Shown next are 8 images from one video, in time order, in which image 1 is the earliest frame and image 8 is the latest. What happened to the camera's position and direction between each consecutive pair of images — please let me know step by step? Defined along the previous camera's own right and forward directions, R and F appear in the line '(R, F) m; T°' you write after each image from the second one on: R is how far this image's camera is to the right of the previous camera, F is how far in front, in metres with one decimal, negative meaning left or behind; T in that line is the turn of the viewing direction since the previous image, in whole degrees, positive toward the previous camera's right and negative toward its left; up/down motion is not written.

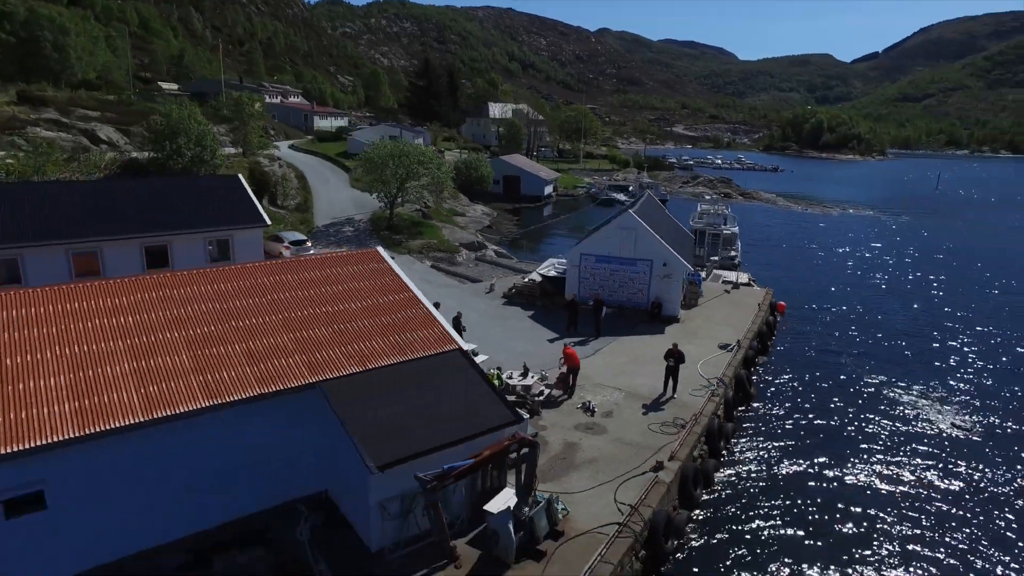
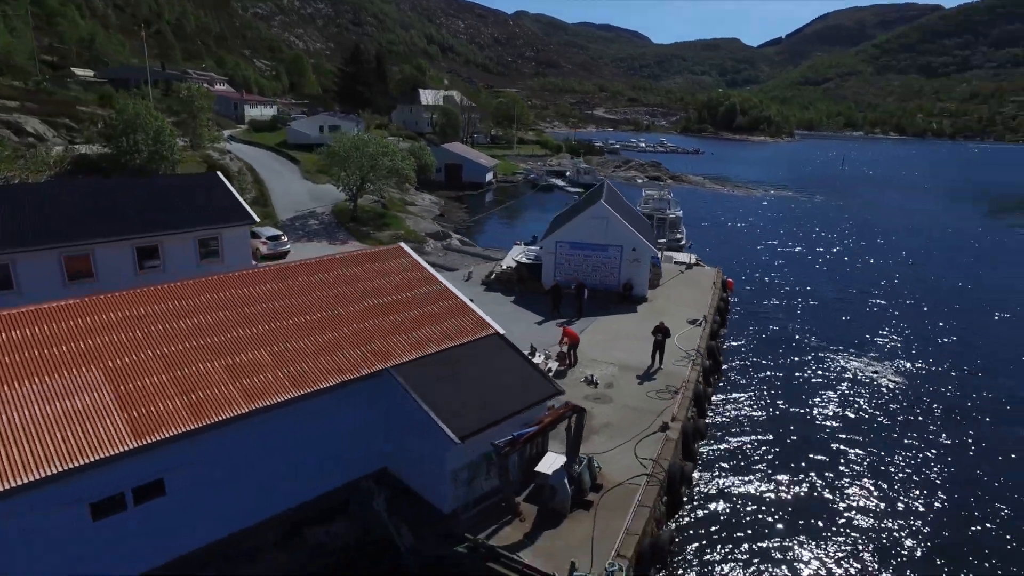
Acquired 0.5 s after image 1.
(-2.4, -1.5) m; +7°
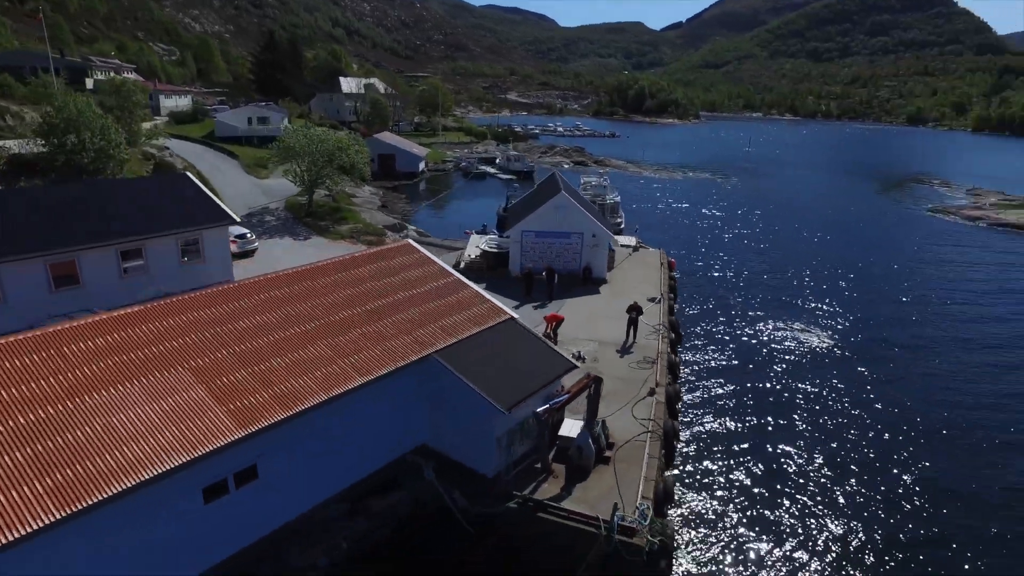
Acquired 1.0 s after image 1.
(-2.4, -1.7) m; +7°
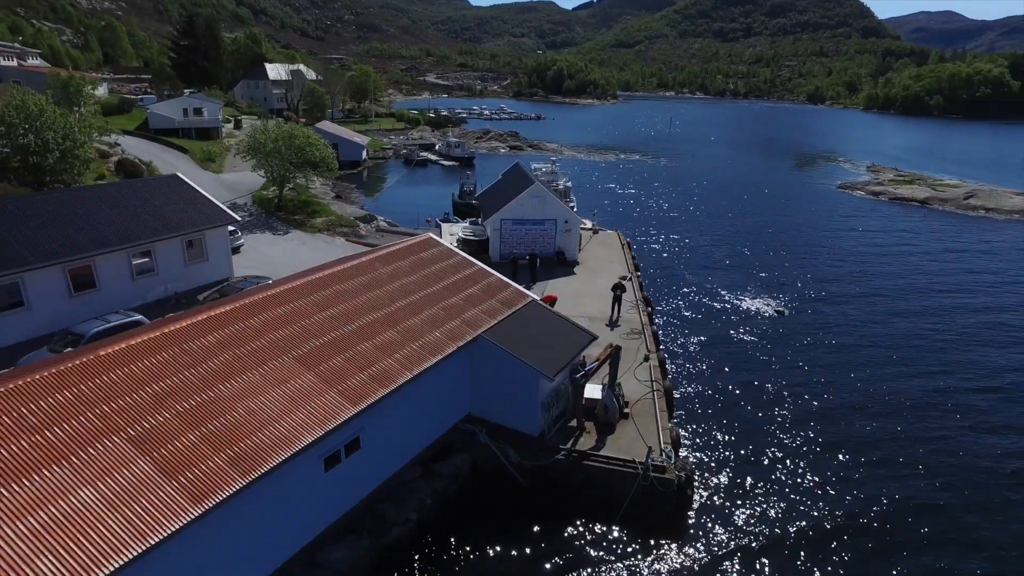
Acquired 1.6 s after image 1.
(-2.9, -2.1) m; +7°
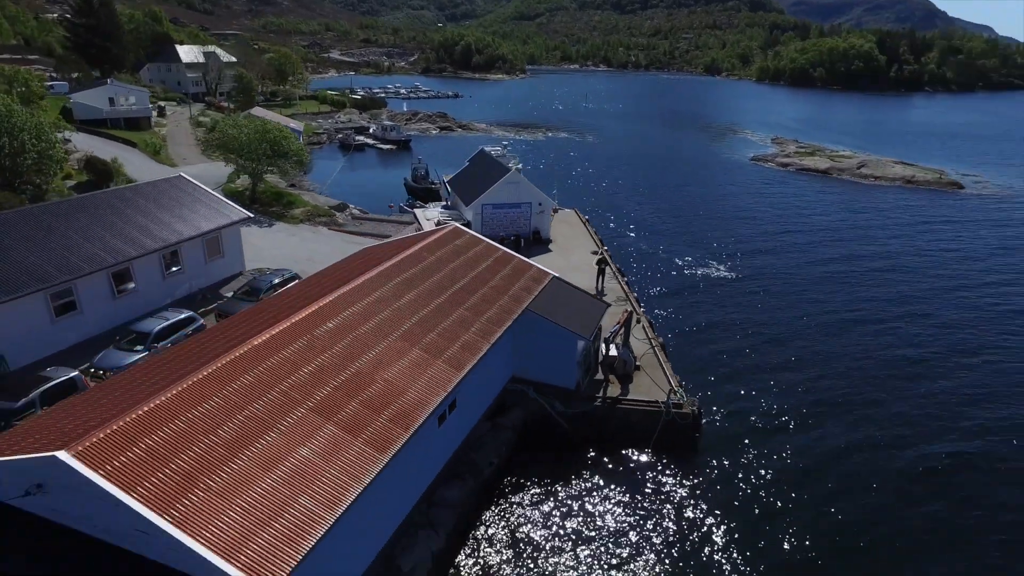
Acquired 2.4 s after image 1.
(-3.9, -2.8) m; +8°
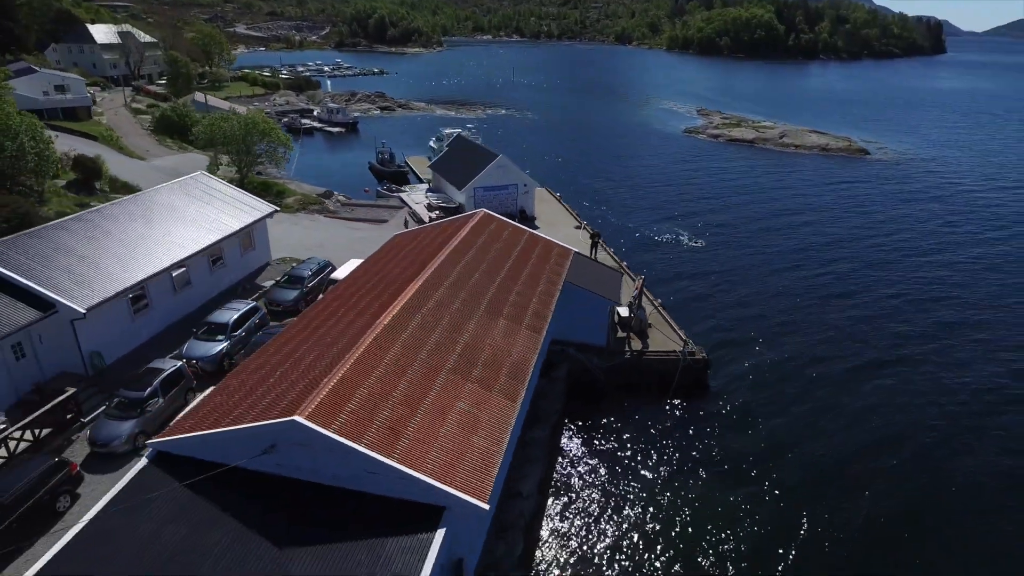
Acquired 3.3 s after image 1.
(-4.4, -3.0) m; +7°
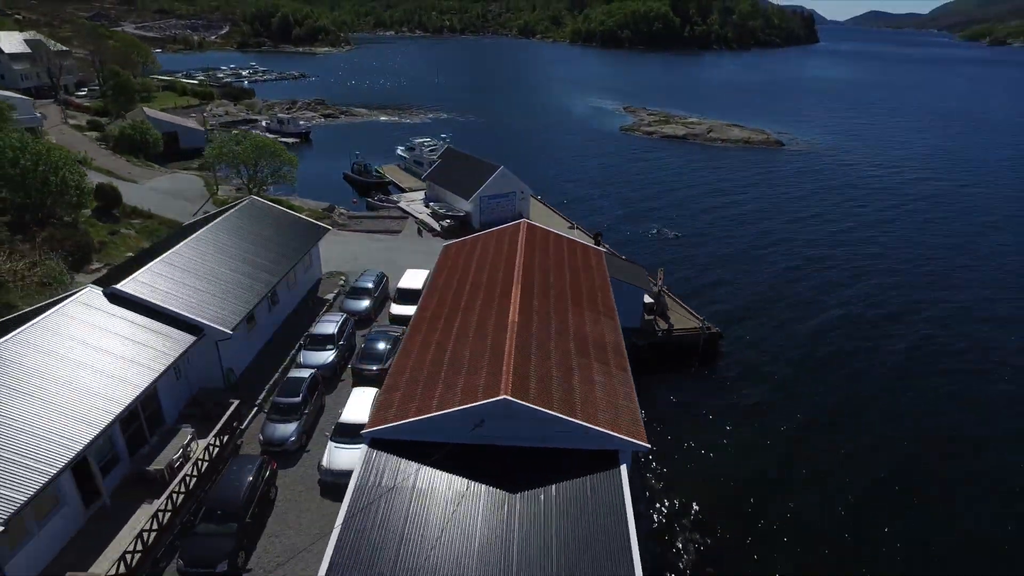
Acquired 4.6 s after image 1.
(-6.2, -3.8) m; +8°
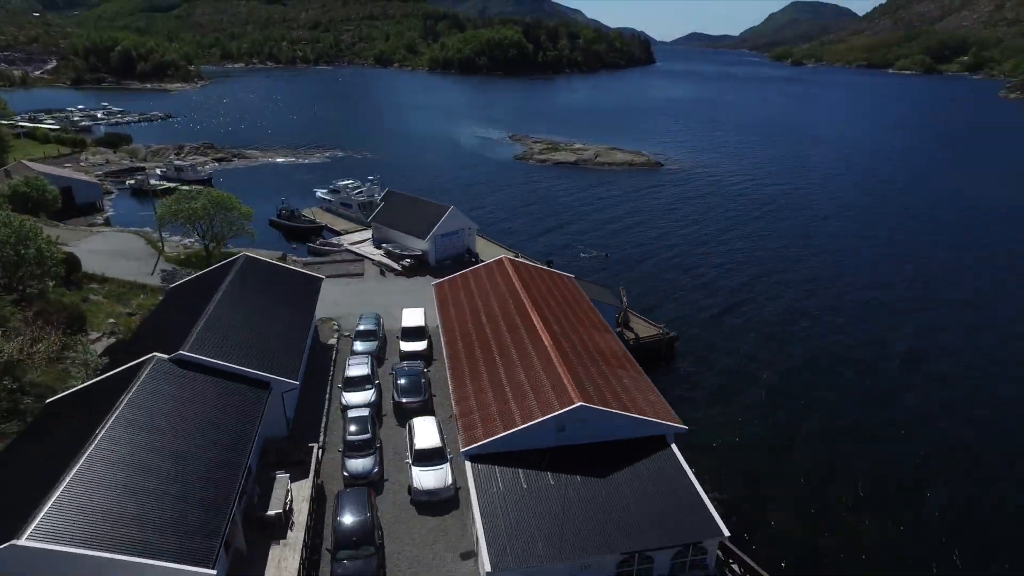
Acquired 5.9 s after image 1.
(-6.3, -3.4) m; +12°
